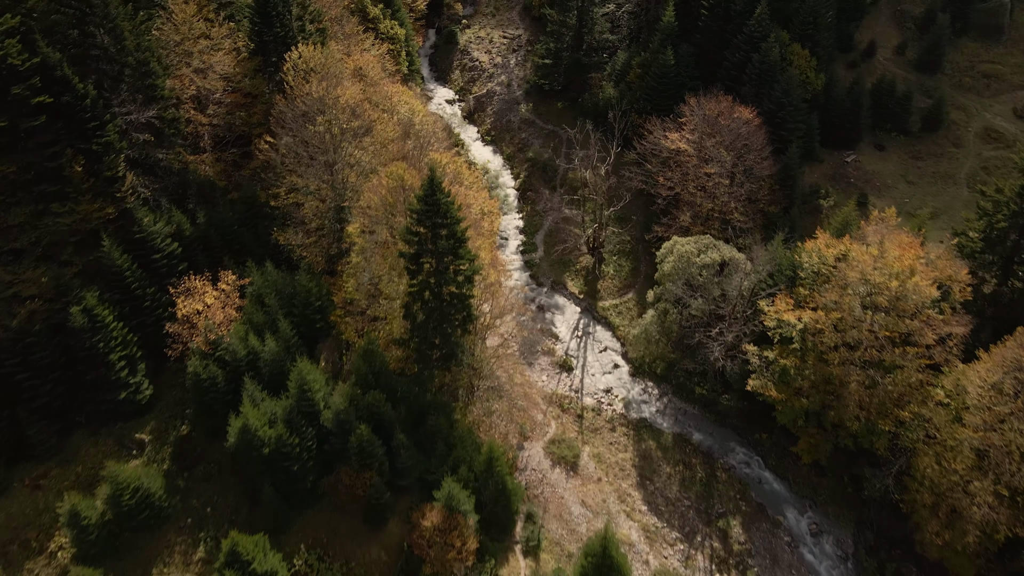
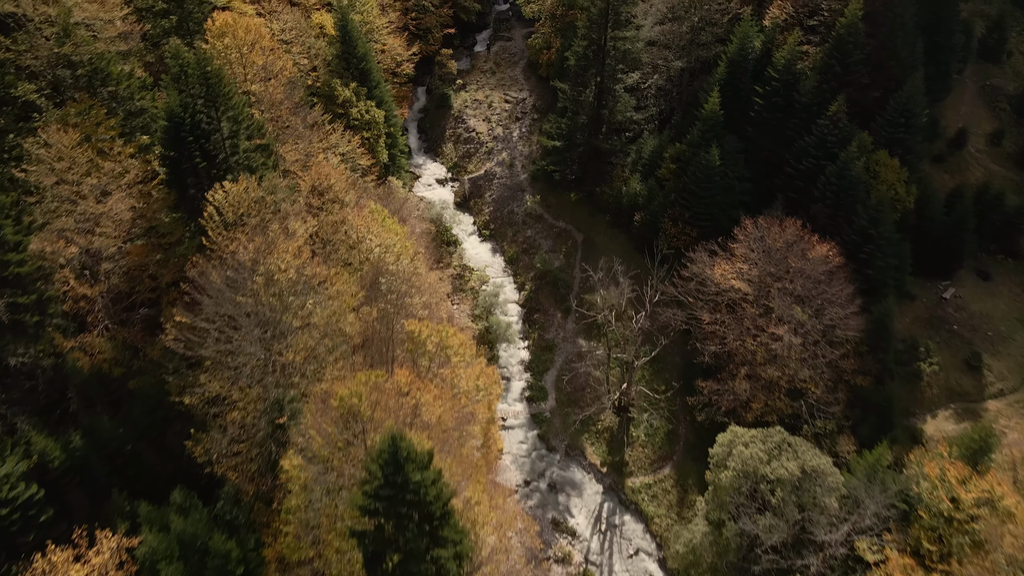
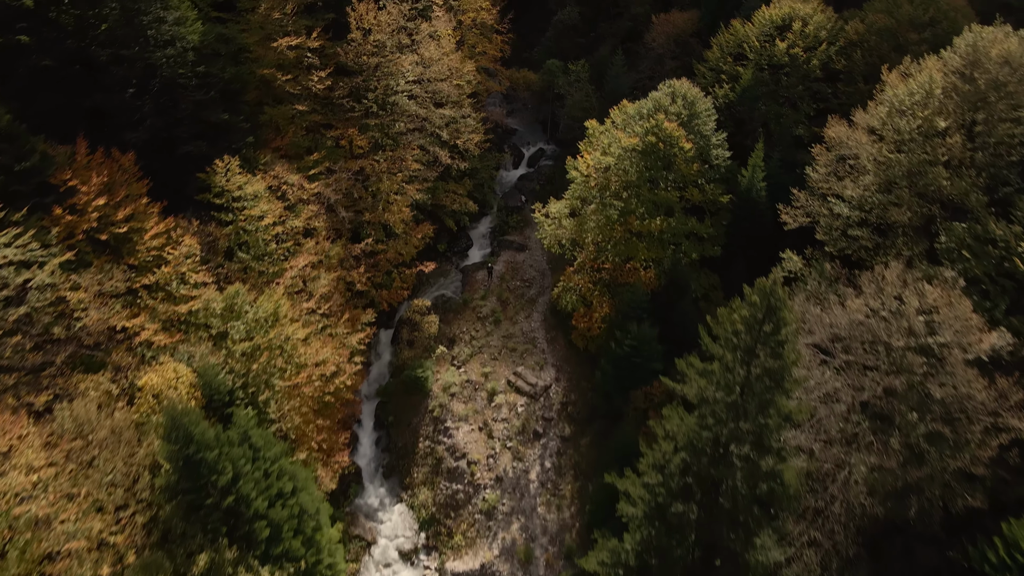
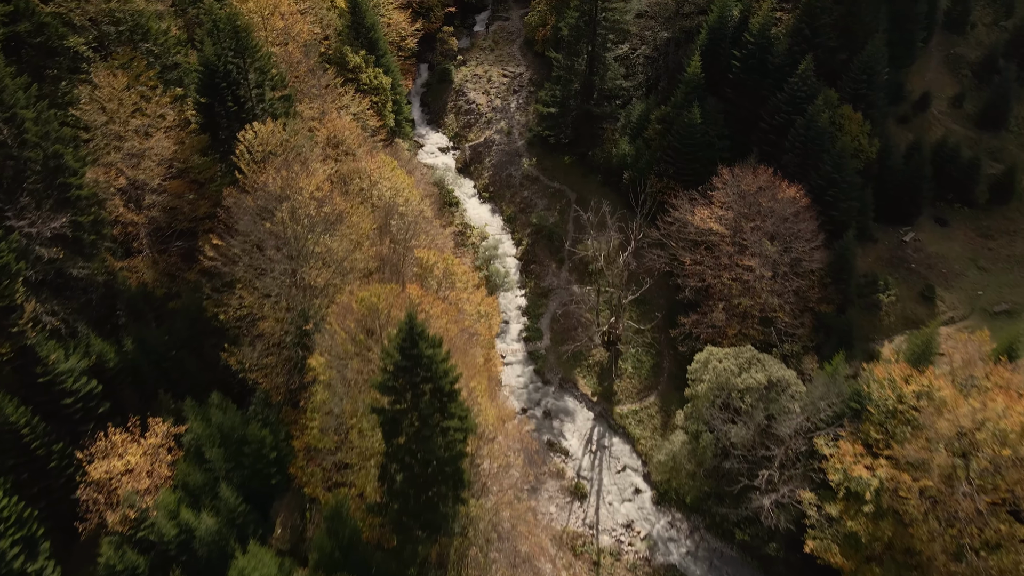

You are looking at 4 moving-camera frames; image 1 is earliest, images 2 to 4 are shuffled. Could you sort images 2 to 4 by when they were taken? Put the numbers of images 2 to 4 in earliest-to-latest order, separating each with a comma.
4, 2, 3
